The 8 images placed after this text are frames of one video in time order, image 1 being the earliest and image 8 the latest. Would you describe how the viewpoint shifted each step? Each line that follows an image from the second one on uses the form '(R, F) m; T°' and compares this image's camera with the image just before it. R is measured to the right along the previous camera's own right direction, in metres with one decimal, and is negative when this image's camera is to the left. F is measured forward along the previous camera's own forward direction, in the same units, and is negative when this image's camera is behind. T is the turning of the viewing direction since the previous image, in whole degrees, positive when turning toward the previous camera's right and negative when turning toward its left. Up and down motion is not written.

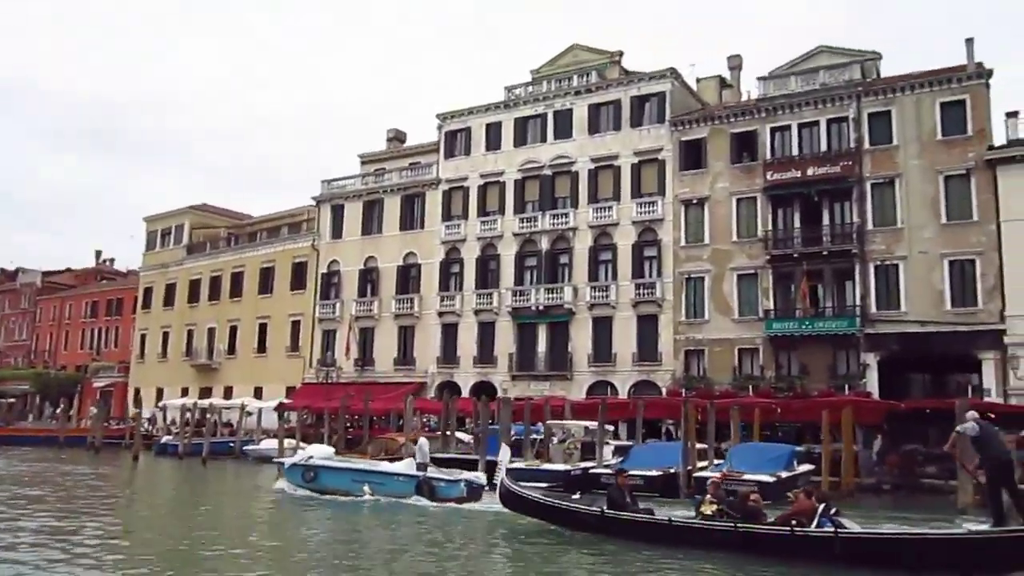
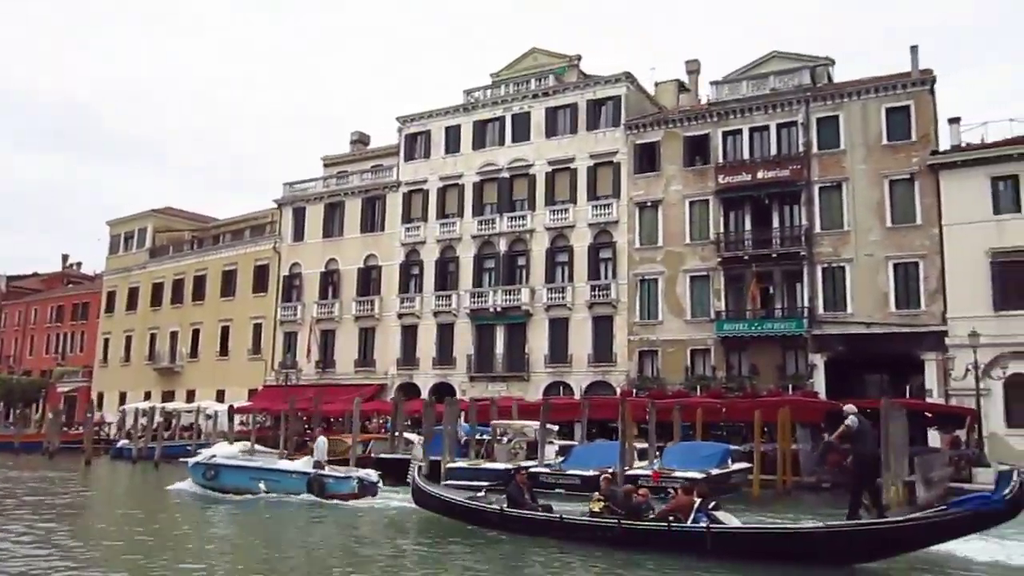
(+1.0, -0.3) m; +1°
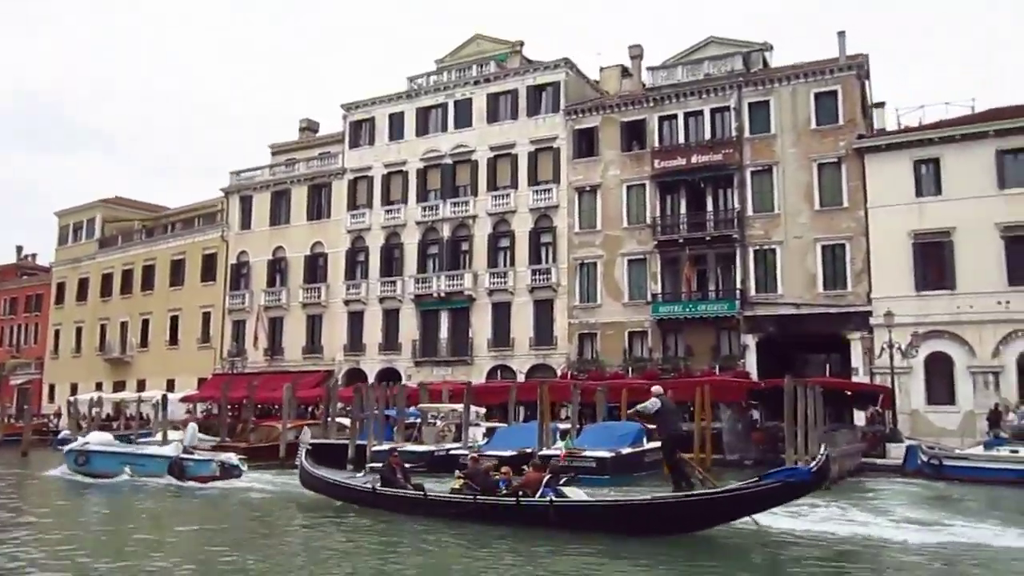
(+1.4, -0.4) m; +2°
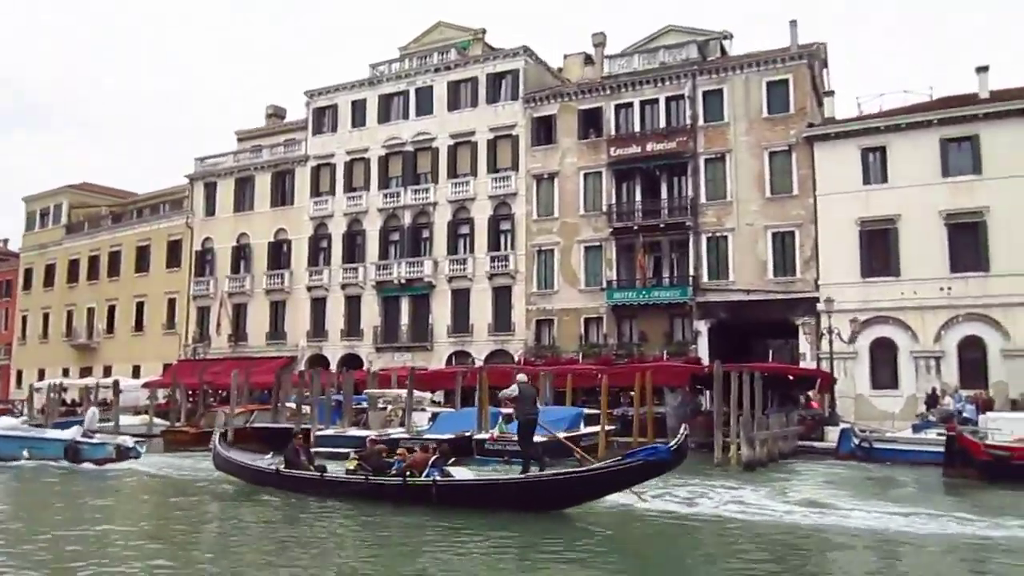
(+1.2, -0.4) m; +1°
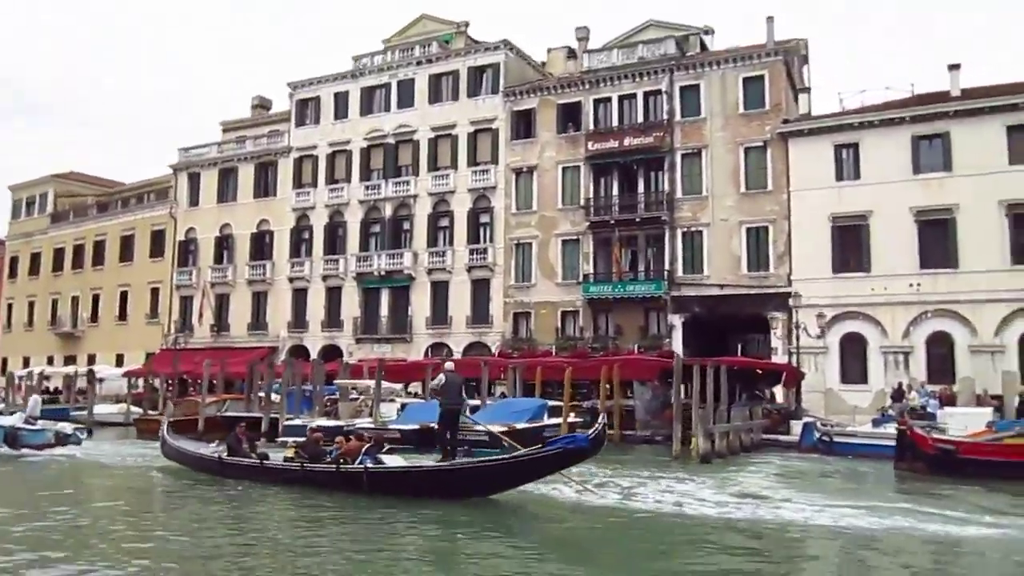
(+0.8, -0.2) m; 0°
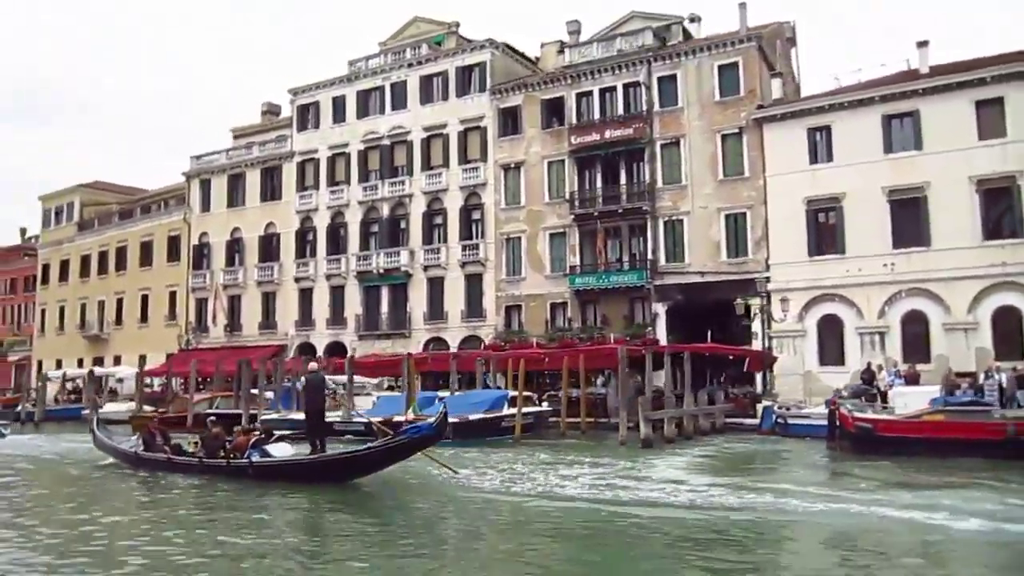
(+2.5, -0.9) m; -3°
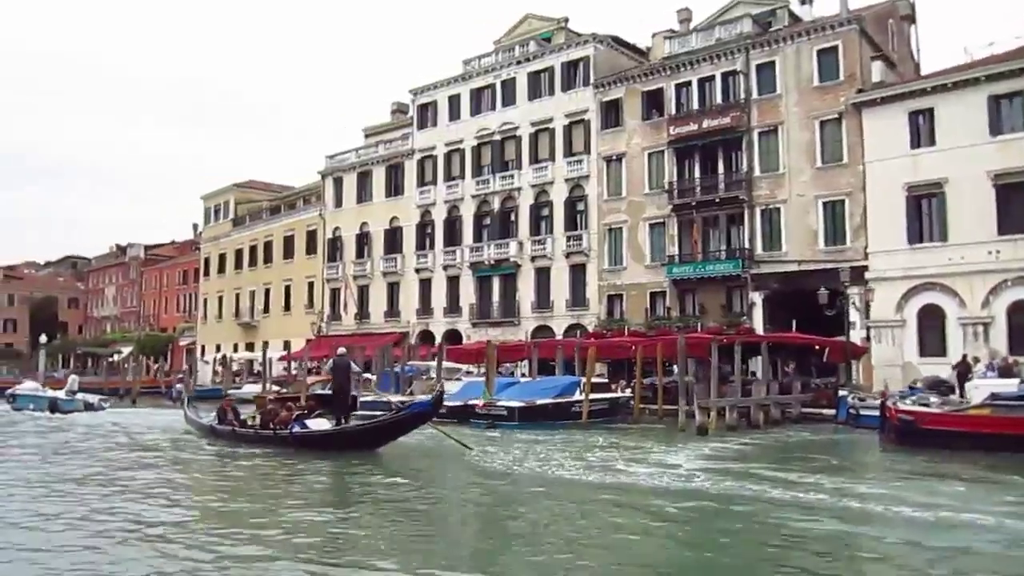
(+2.4, -1.1) m; -10°
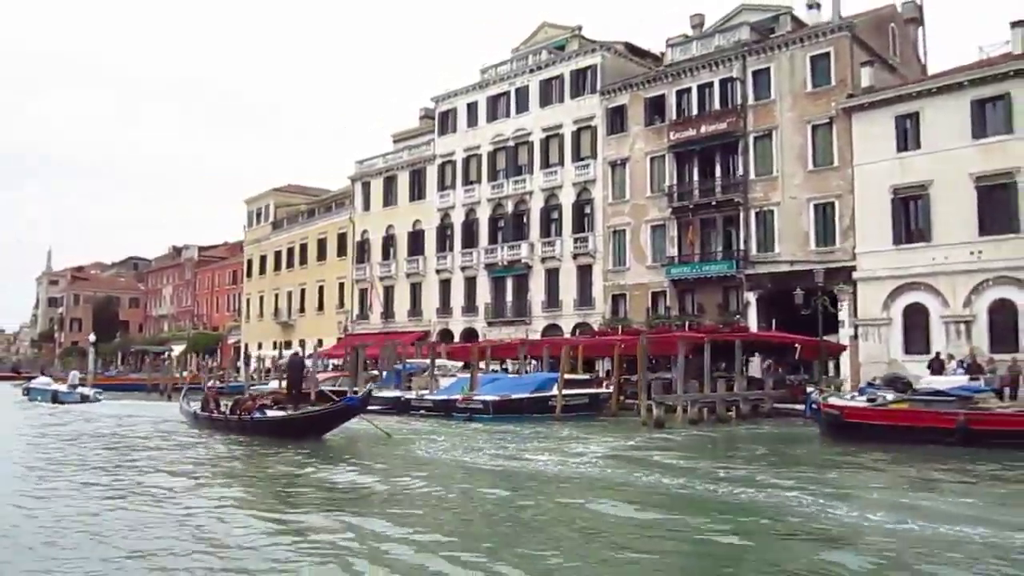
(+2.3, -1.5) m; -4°
